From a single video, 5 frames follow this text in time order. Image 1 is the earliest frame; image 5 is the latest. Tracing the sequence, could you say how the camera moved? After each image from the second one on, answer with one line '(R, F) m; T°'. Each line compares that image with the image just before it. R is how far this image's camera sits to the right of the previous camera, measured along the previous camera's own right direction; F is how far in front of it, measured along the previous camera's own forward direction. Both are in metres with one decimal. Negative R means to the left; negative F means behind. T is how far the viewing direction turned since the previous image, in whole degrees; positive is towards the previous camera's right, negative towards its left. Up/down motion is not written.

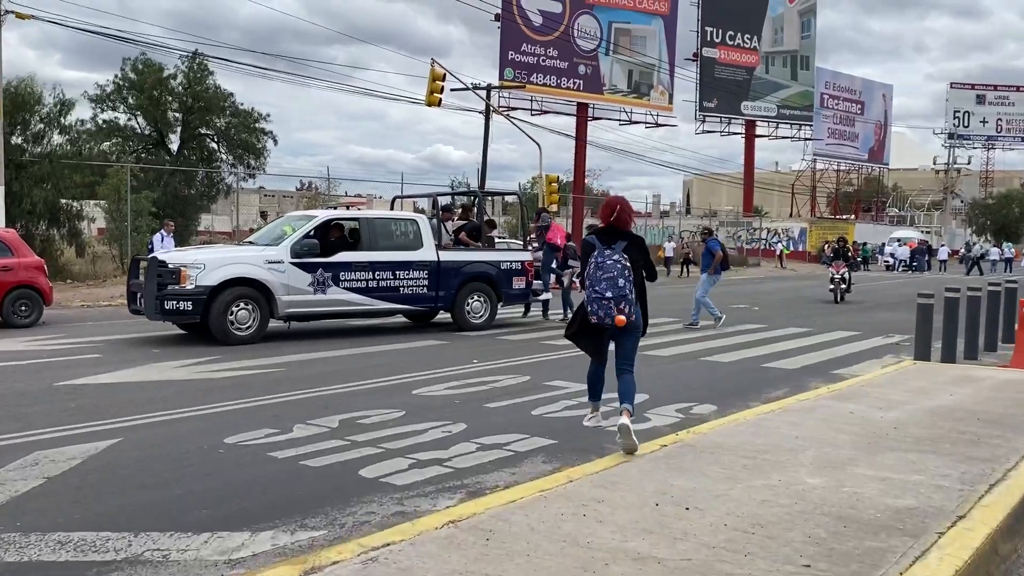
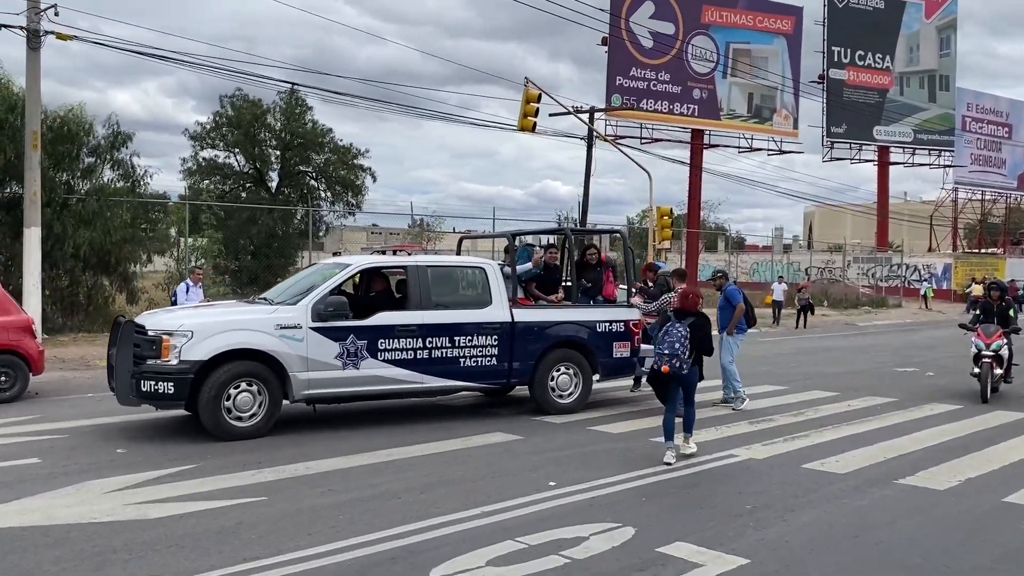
(+0.1, +3.4) m; -7°
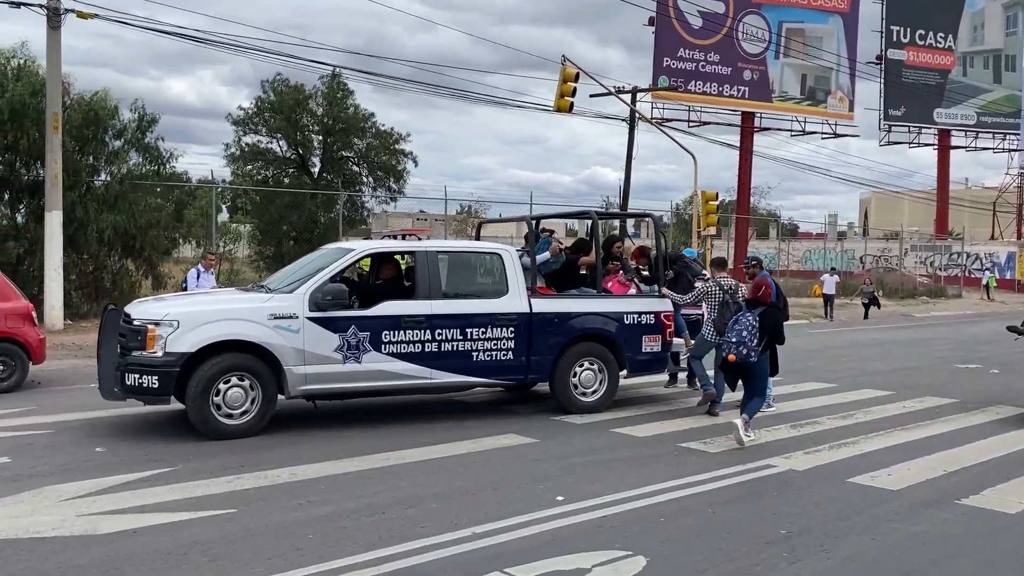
(+0.3, +0.8) m; -3°
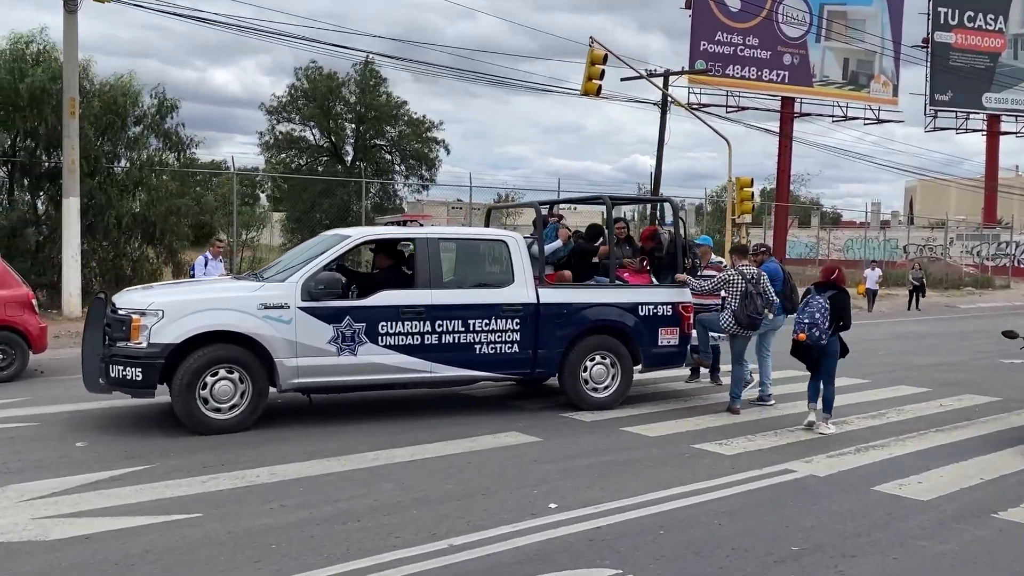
(+0.3, +0.5) m; -2°
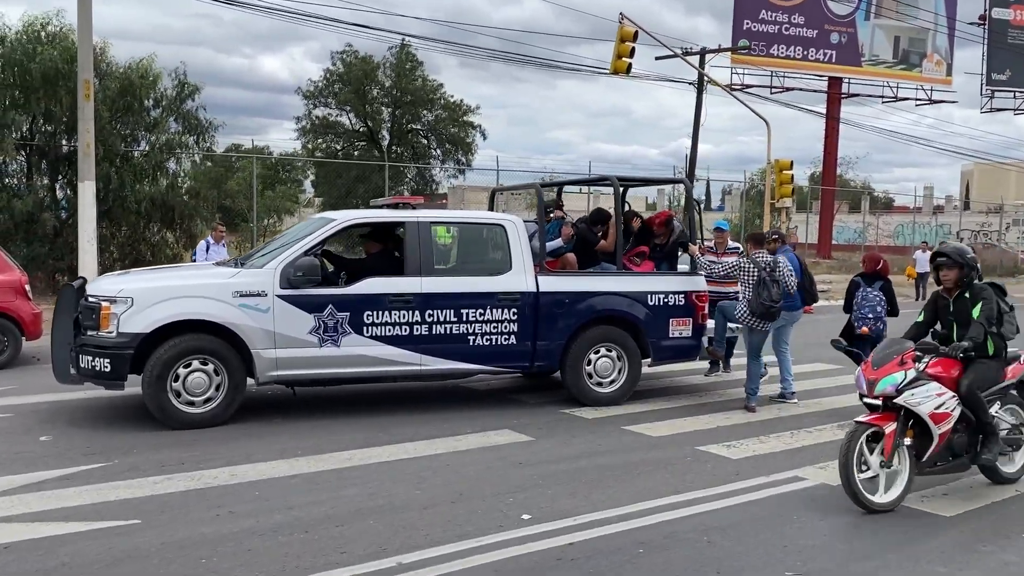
(+0.4, +0.6) m; -3°
